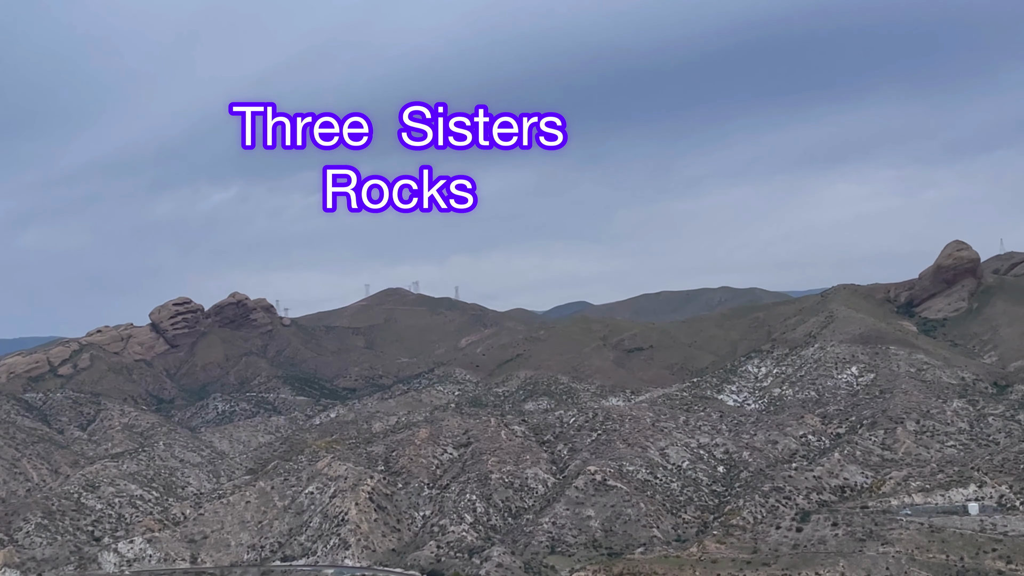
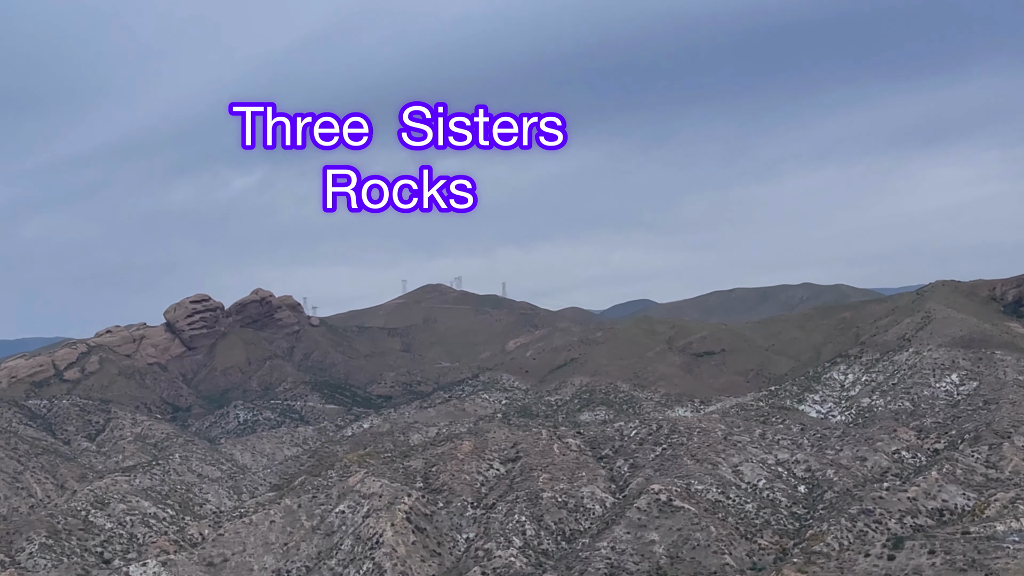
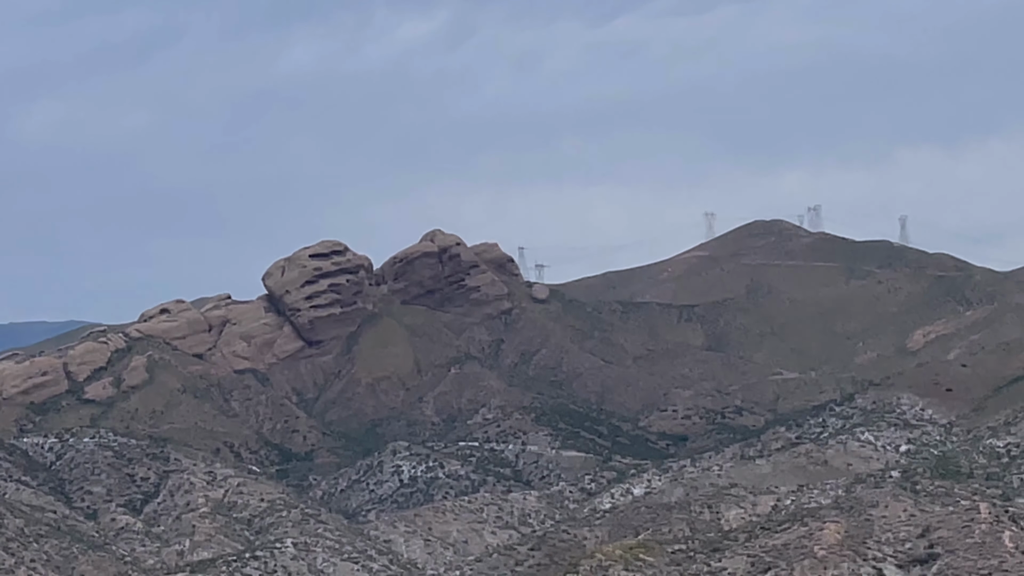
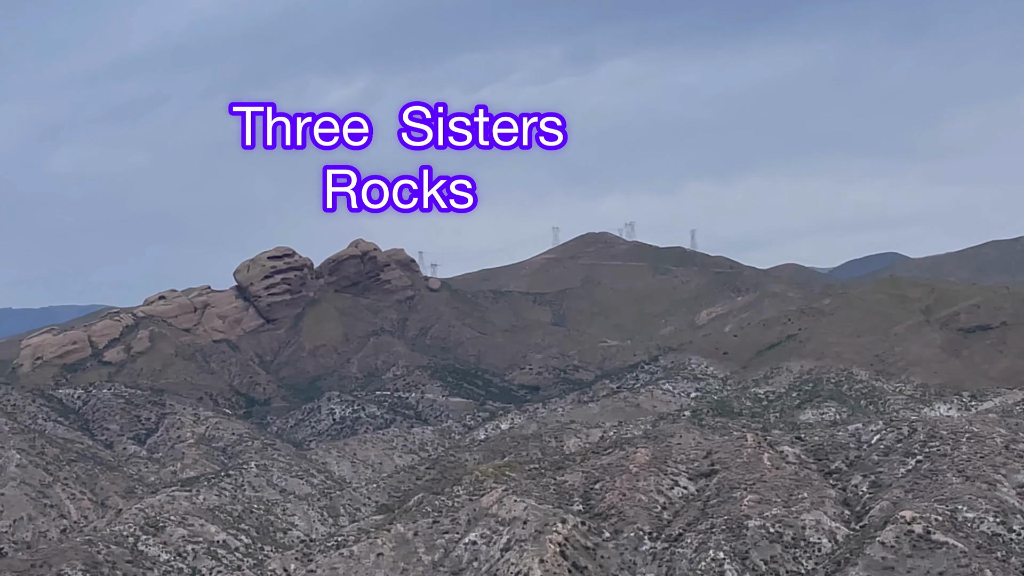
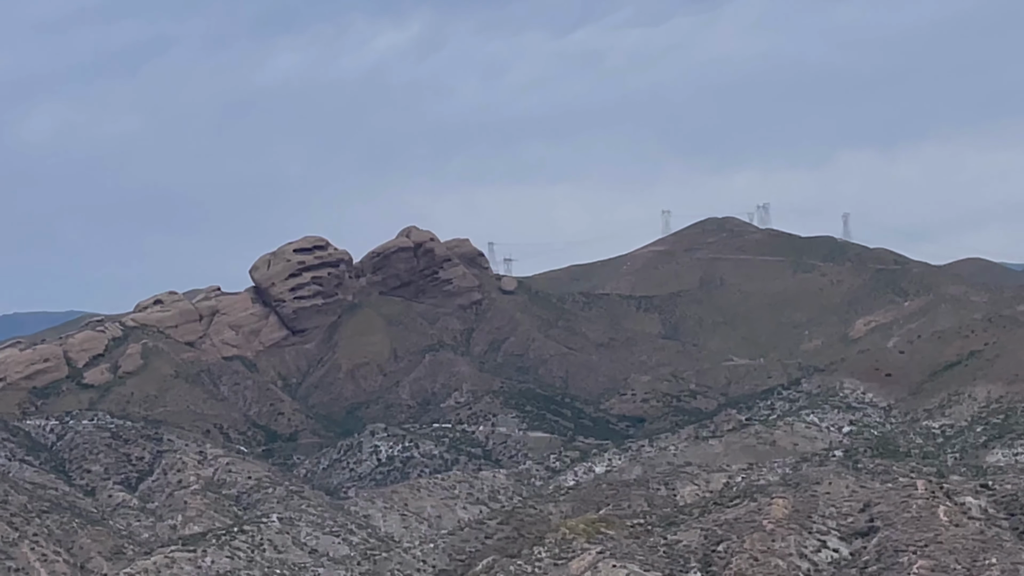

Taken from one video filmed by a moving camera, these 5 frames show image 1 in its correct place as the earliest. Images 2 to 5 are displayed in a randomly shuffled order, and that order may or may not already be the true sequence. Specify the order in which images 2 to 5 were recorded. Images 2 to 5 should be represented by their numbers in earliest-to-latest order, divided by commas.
2, 4, 5, 3
